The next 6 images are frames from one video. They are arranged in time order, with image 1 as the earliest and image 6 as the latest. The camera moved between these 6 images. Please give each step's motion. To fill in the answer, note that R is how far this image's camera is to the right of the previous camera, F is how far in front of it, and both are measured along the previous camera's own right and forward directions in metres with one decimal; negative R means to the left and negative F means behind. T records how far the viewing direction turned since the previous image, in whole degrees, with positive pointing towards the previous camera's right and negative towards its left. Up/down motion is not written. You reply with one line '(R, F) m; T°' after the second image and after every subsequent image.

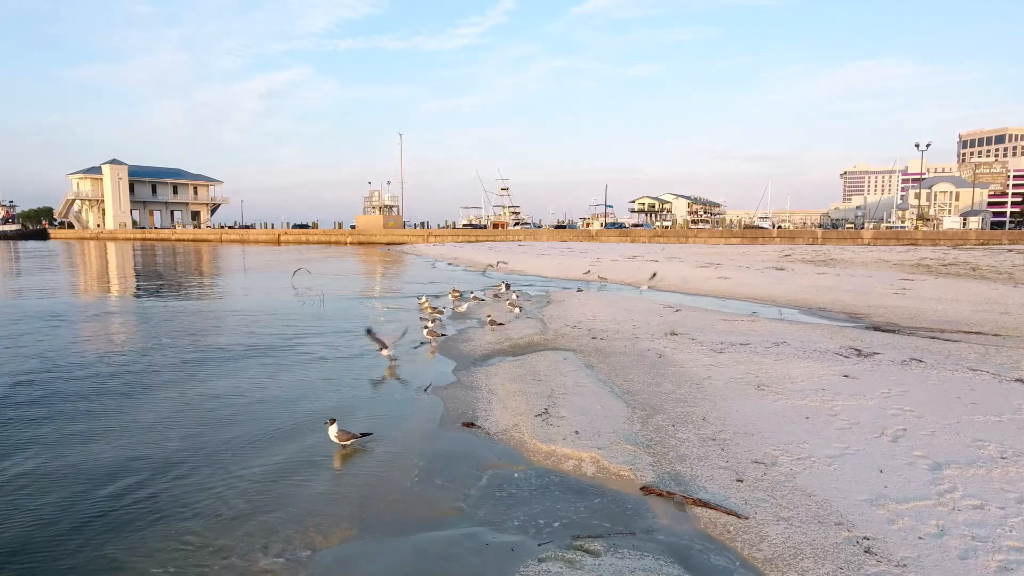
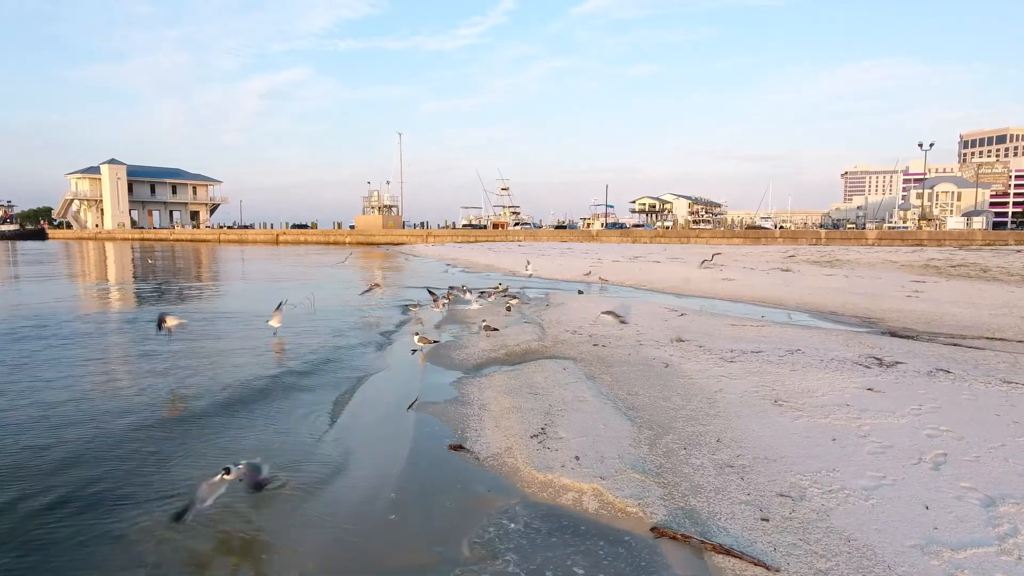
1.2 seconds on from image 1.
(+0.1, +0.4) m; 0°
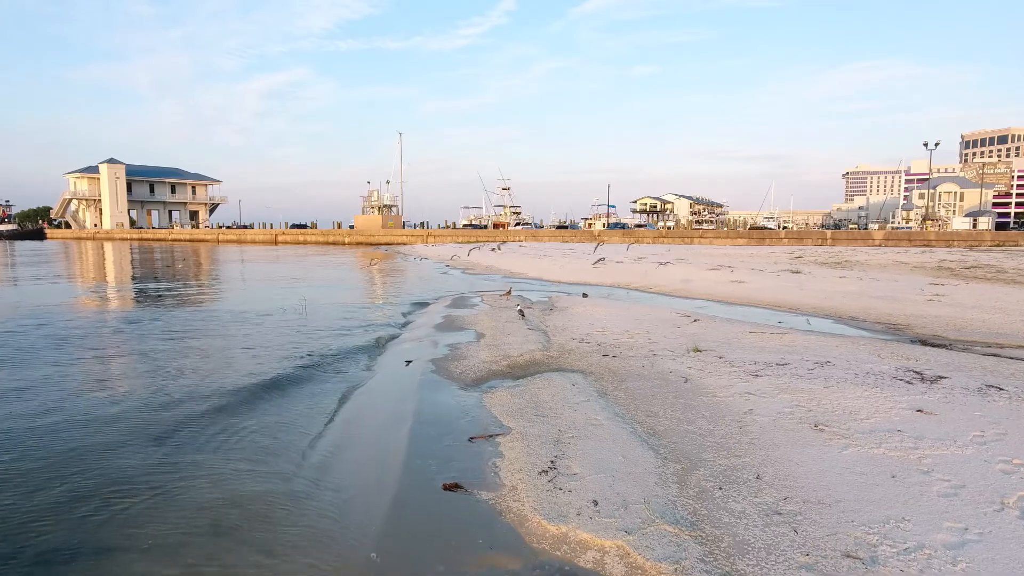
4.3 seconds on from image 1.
(0.0, +0.6) m; 0°
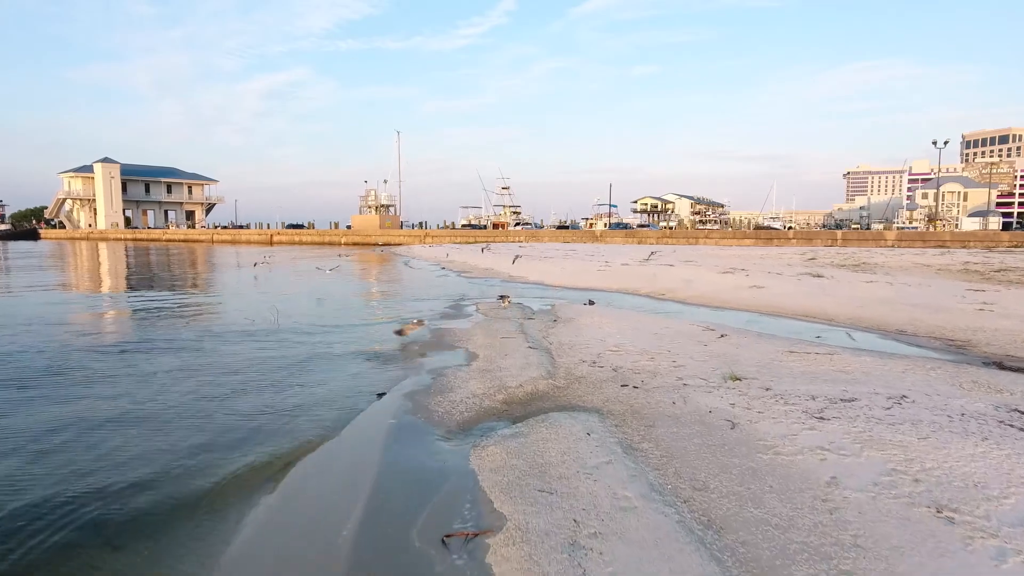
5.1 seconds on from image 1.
(0.0, +1.2) m; 0°
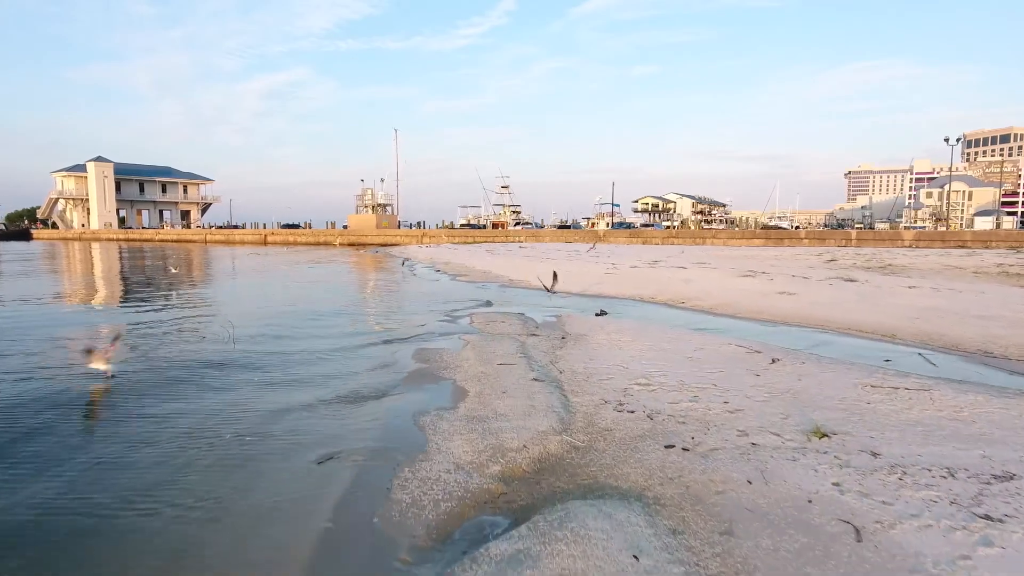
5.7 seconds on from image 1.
(0.0, +1.5) m; 0°
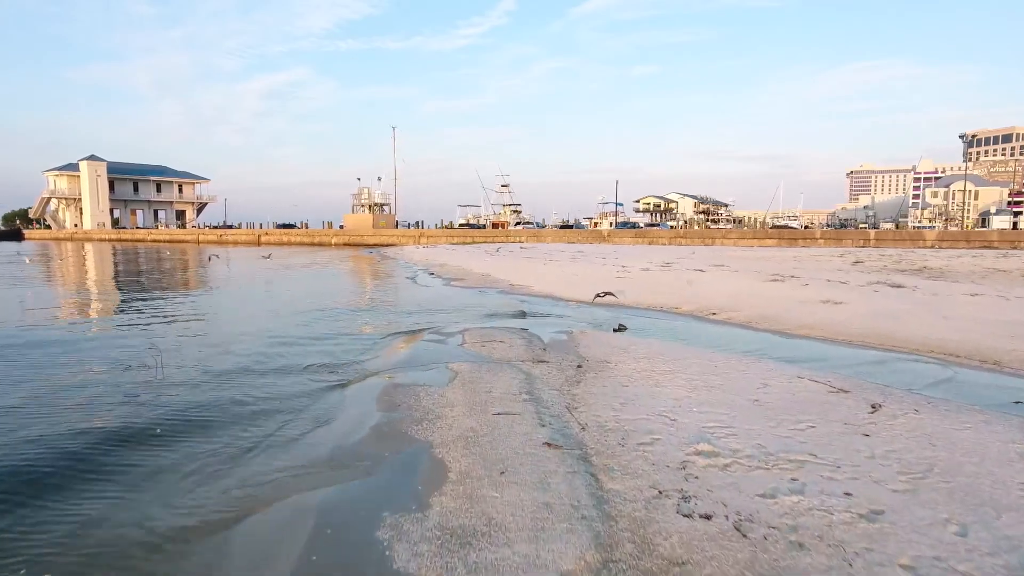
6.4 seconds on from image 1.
(0.0, +1.7) m; 0°
